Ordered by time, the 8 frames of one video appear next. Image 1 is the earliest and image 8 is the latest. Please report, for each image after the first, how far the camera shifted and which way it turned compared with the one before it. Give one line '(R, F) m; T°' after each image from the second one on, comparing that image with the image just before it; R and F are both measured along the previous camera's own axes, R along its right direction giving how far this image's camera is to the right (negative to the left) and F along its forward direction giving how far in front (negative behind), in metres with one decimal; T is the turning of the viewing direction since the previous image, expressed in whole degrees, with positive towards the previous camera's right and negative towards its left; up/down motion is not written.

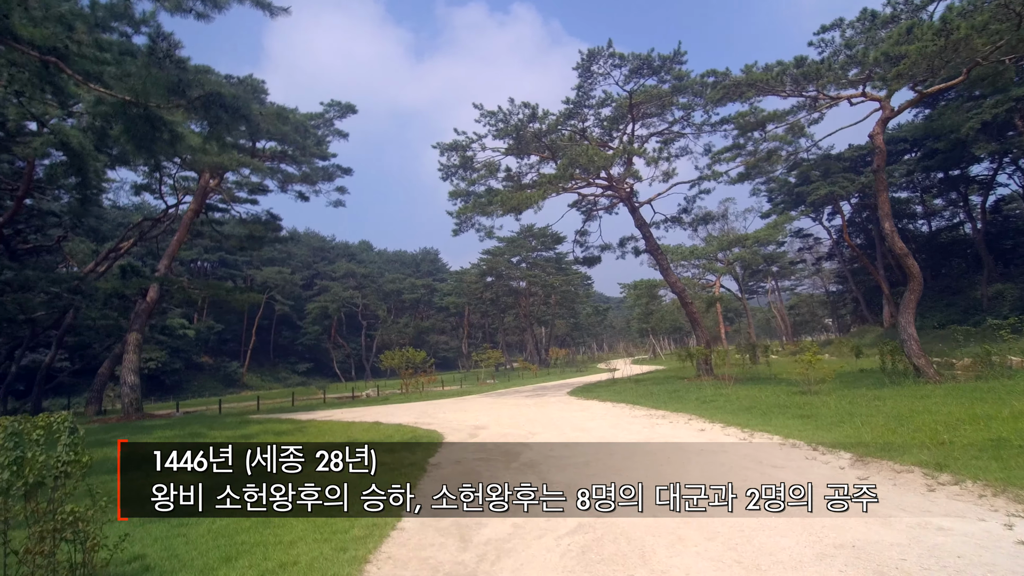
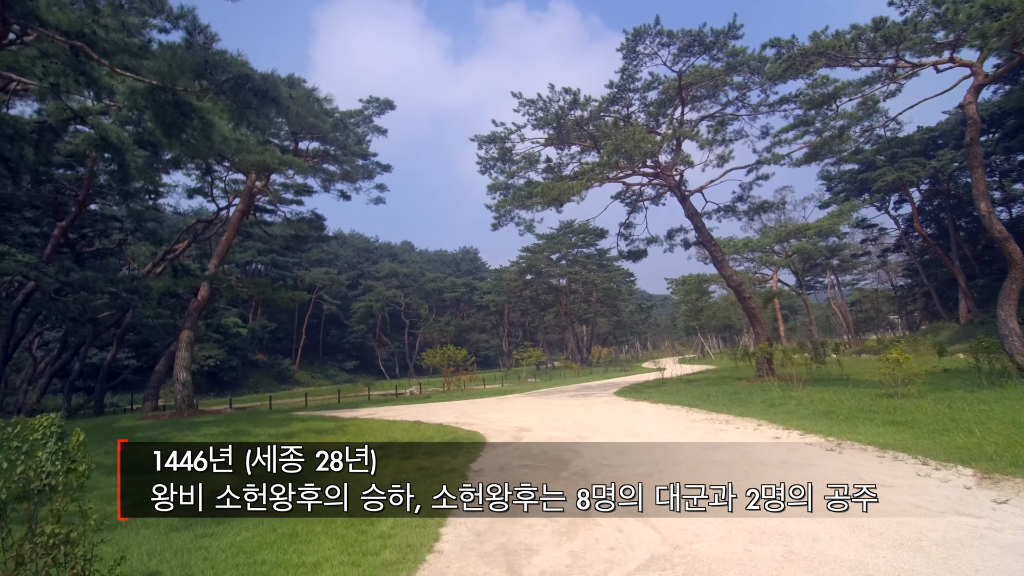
(-0.1, +0.7) m; -4°
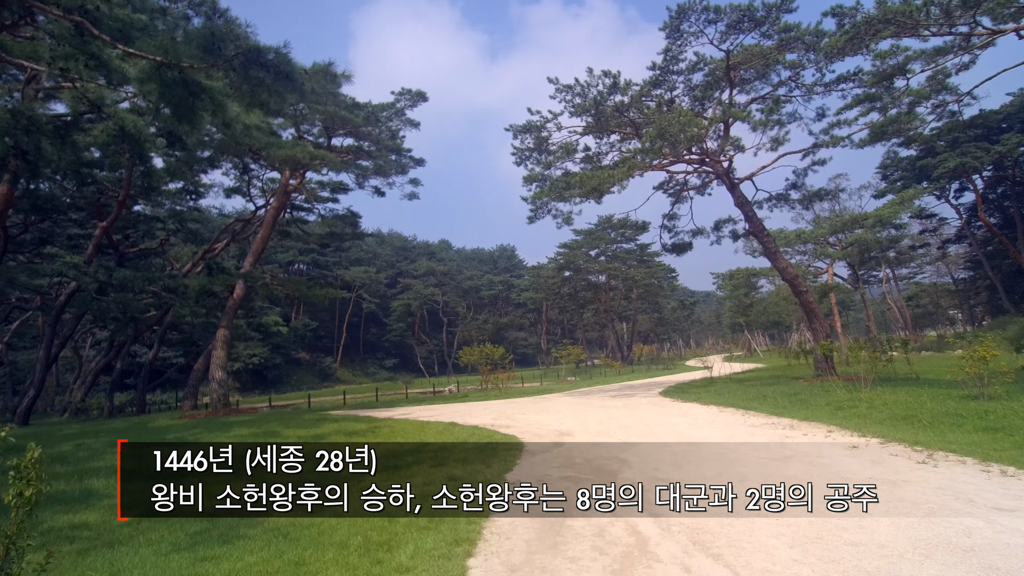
(0.0, +0.7) m; -4°
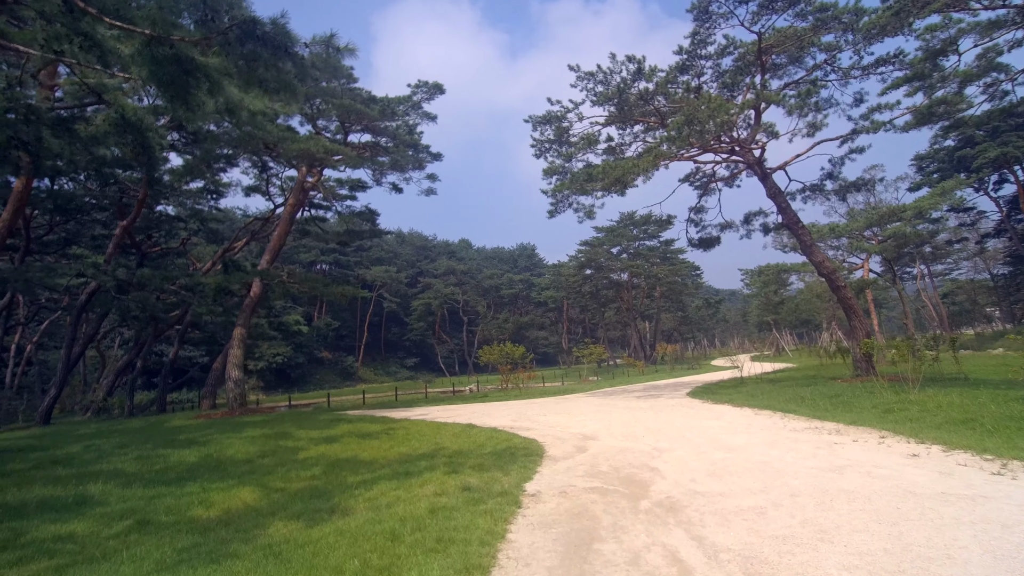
(0.0, +0.6) m; -2°
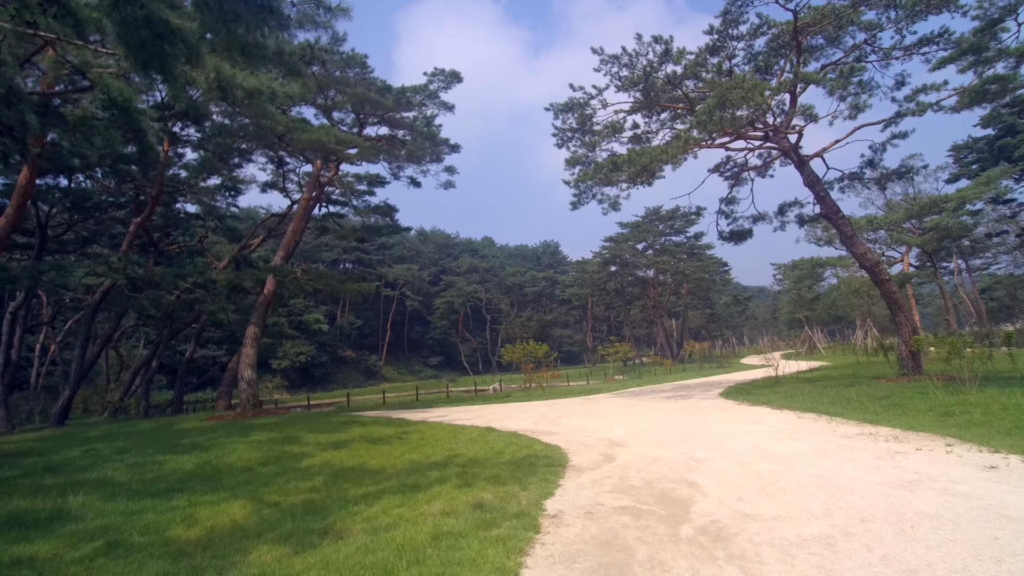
(+0.1, +0.7) m; -2°
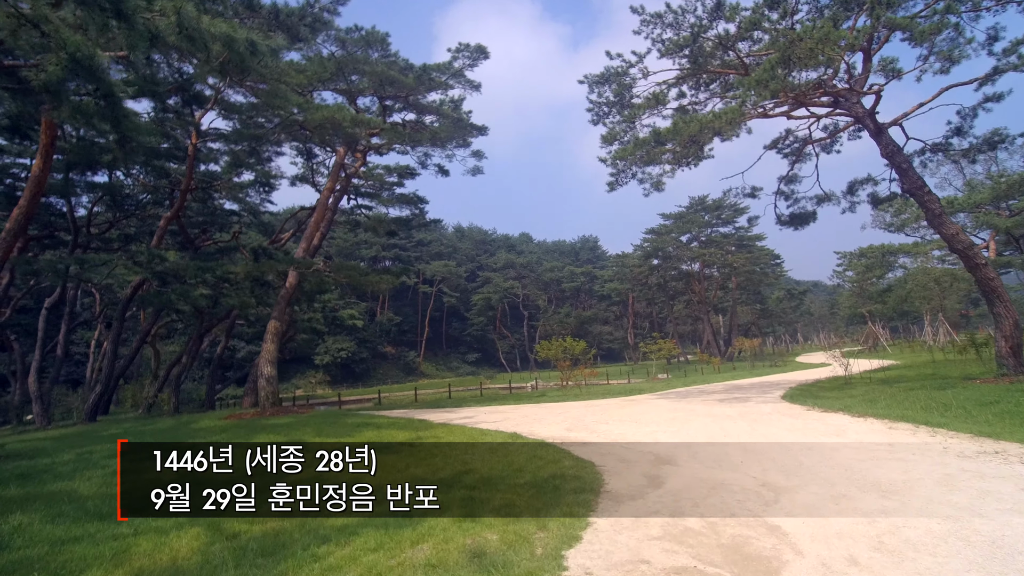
(+0.2, +1.4) m; -4°
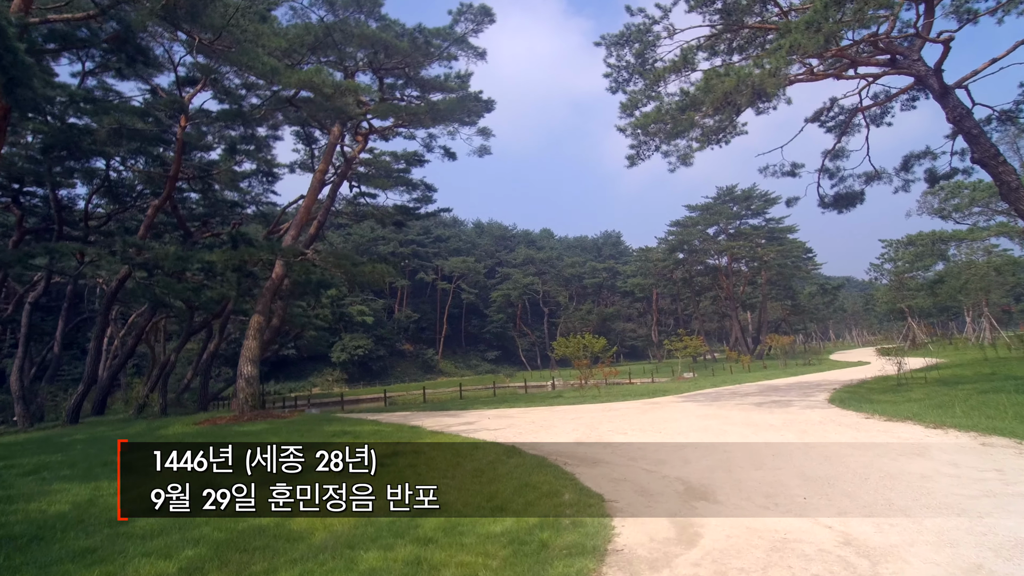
(+0.3, +1.7) m; -2°
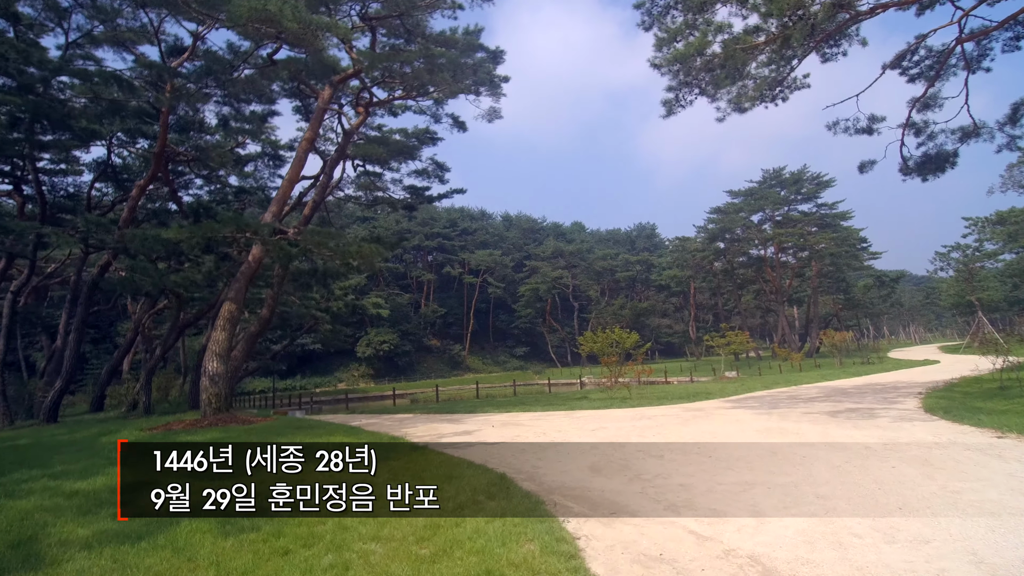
(+0.4, +2.4) m; -3°
